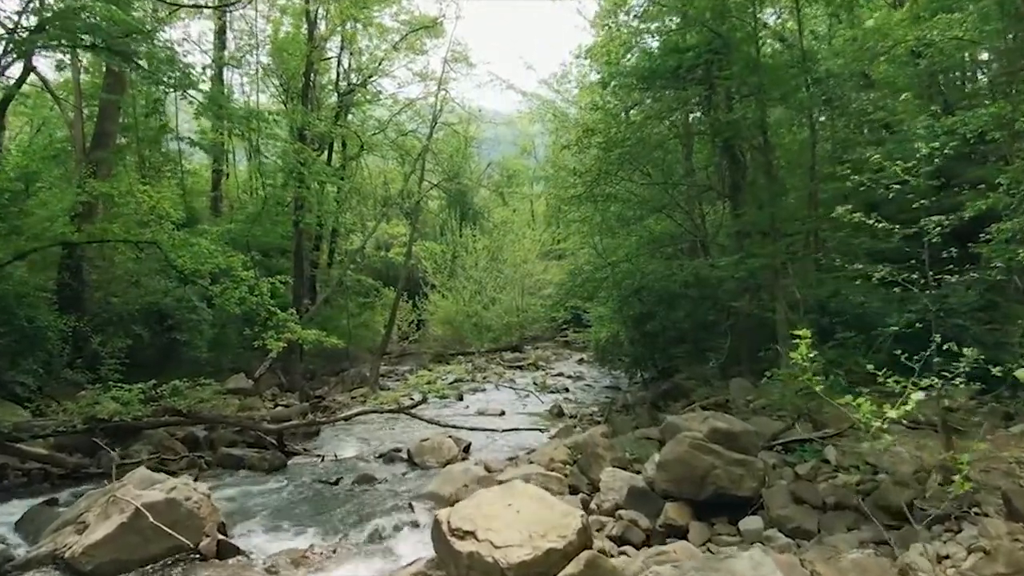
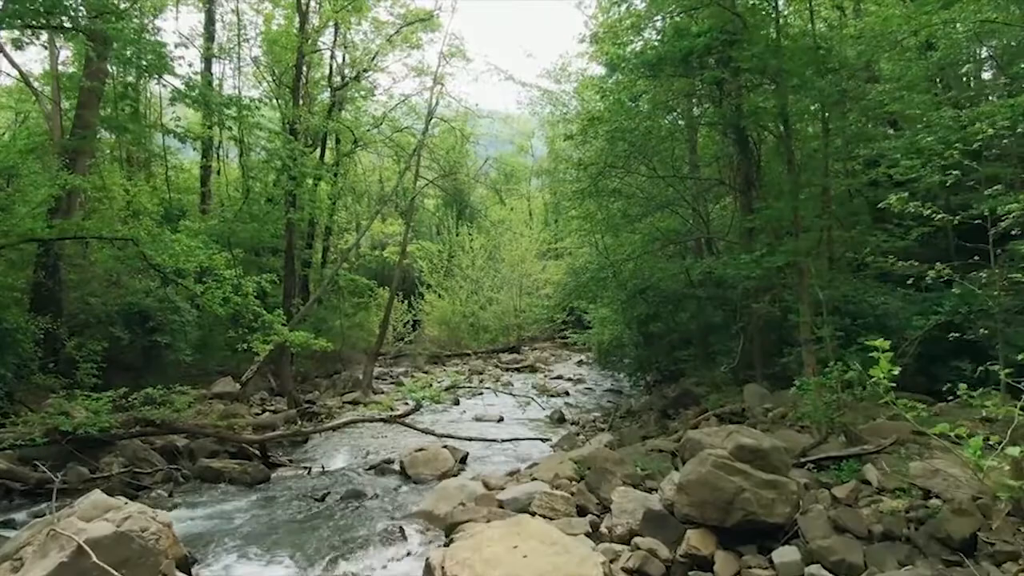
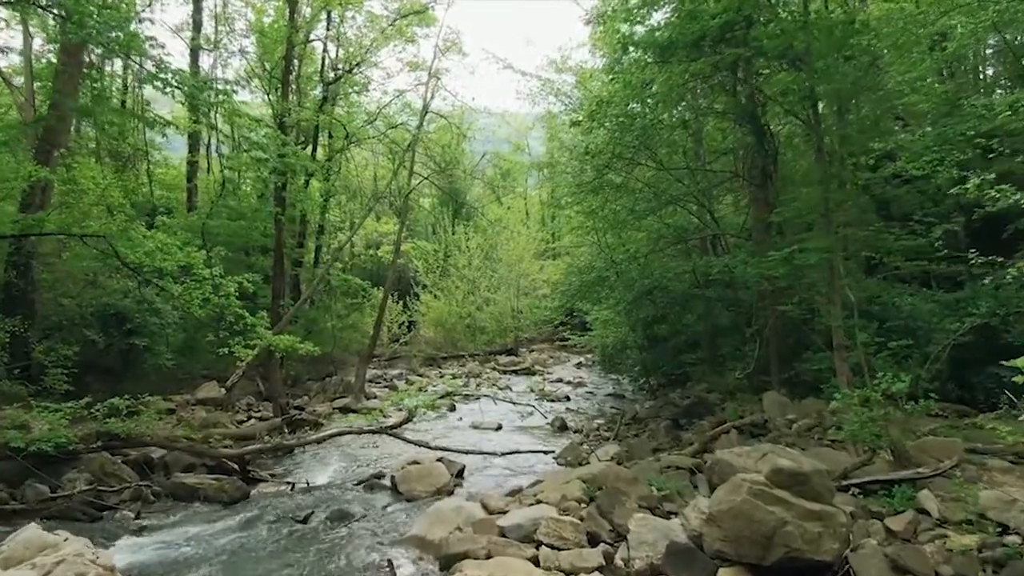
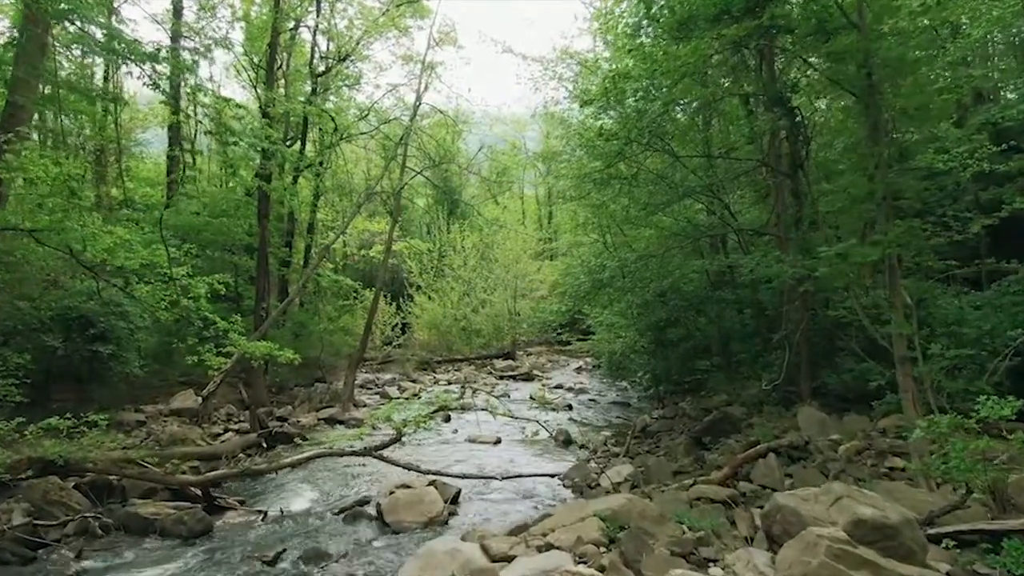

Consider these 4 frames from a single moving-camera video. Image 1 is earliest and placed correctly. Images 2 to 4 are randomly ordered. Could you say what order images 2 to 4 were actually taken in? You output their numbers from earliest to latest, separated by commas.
2, 3, 4
